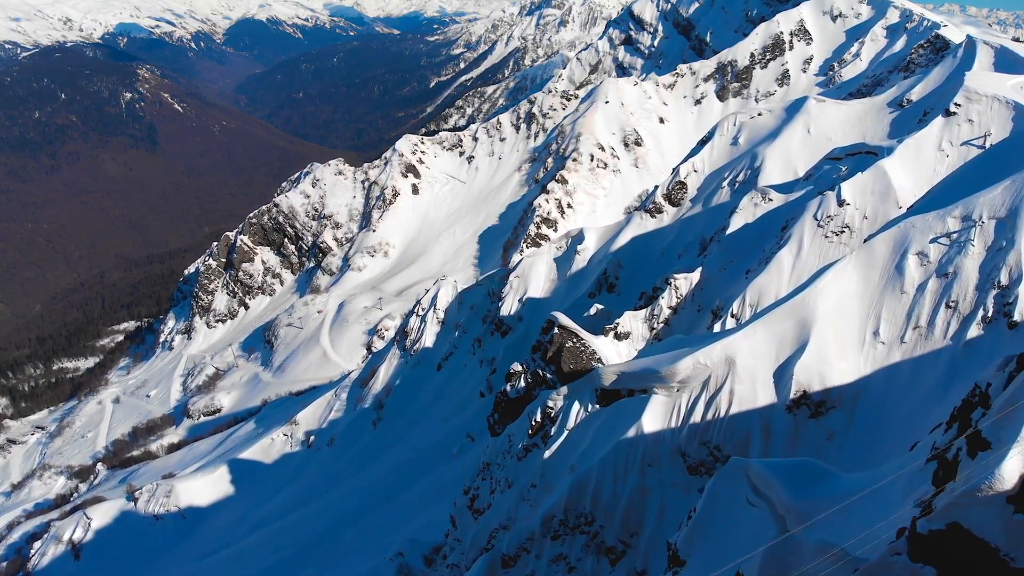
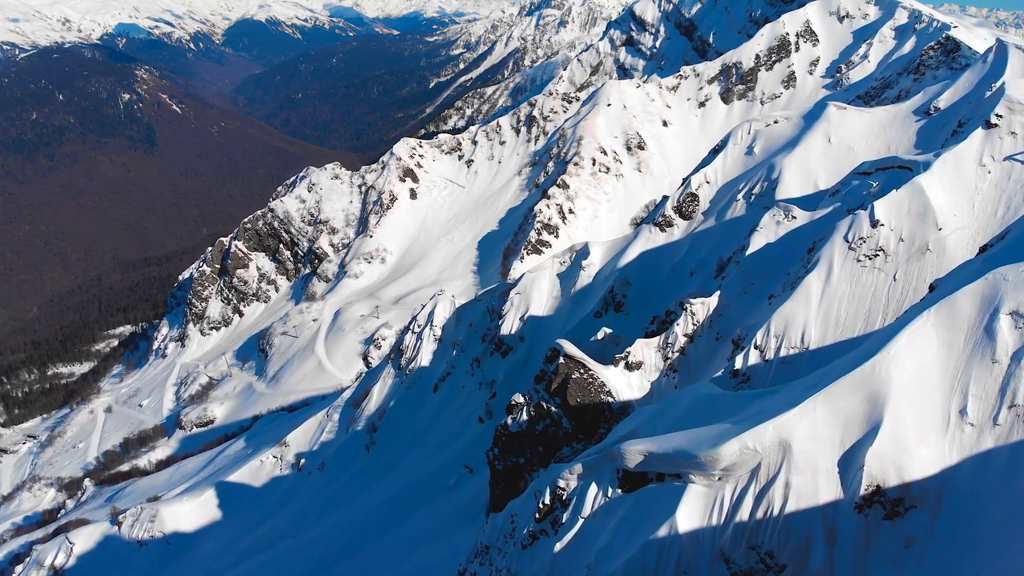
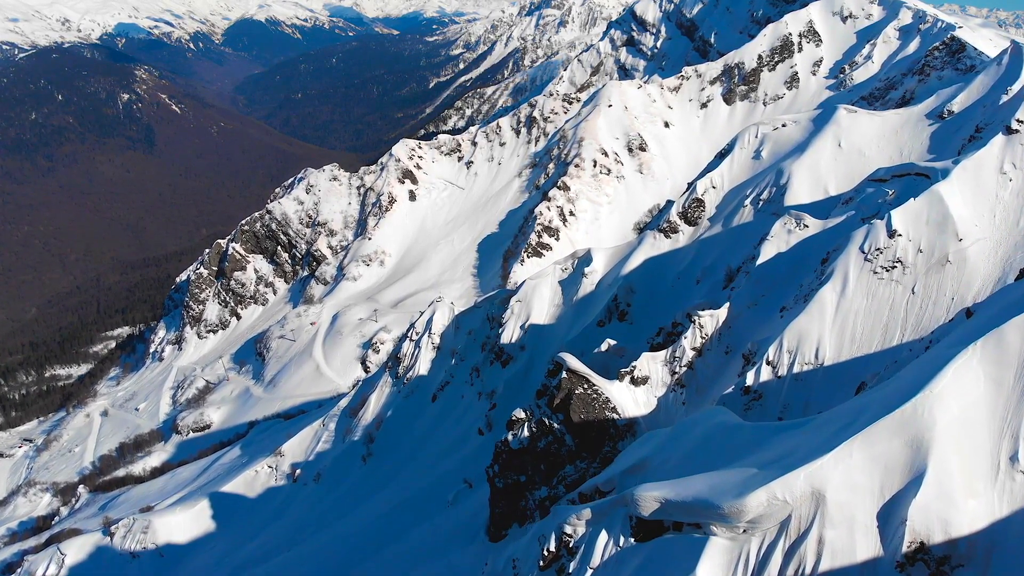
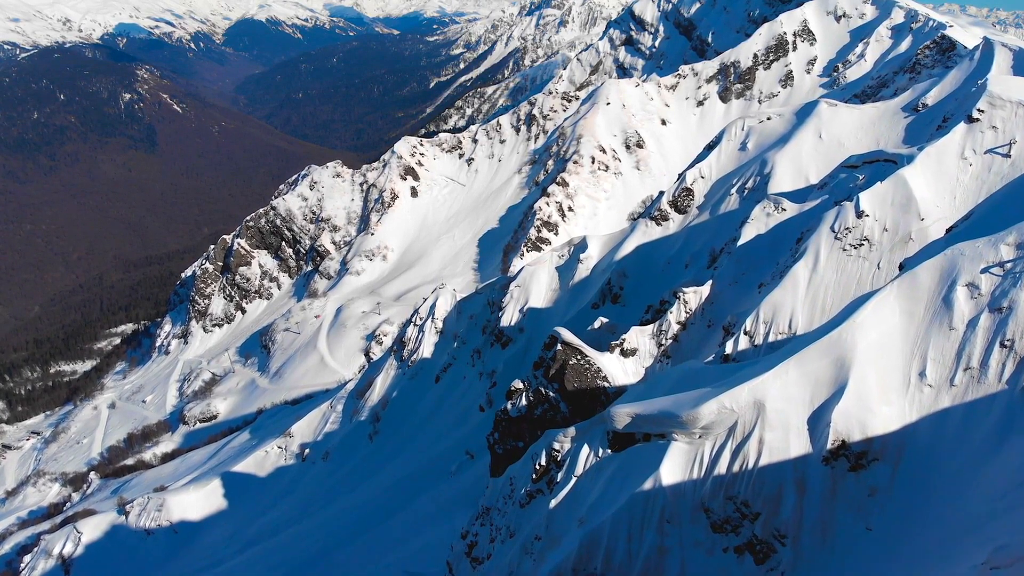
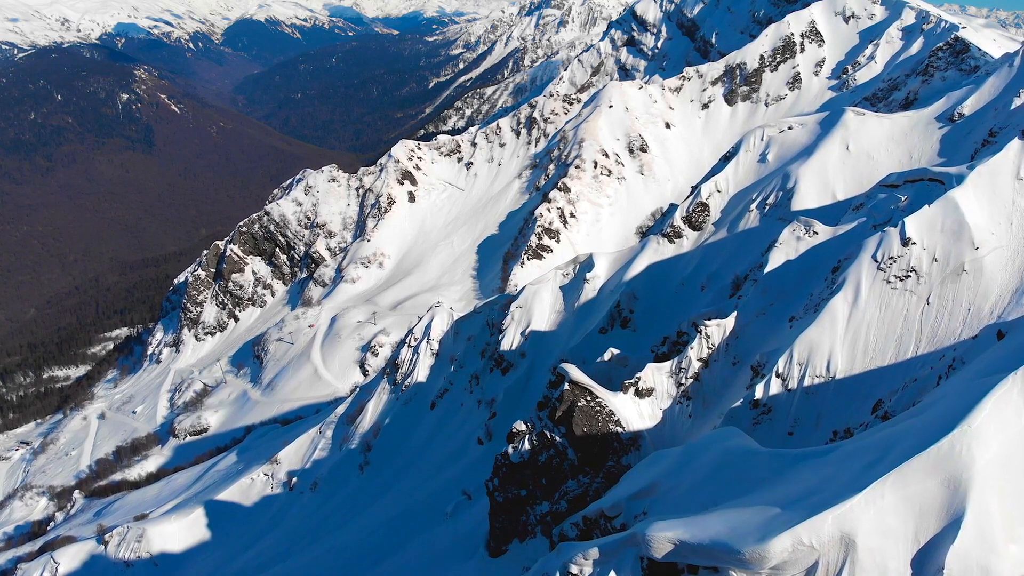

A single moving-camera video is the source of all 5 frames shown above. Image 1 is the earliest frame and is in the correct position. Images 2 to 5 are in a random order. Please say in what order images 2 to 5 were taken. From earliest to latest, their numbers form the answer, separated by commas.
4, 2, 3, 5
